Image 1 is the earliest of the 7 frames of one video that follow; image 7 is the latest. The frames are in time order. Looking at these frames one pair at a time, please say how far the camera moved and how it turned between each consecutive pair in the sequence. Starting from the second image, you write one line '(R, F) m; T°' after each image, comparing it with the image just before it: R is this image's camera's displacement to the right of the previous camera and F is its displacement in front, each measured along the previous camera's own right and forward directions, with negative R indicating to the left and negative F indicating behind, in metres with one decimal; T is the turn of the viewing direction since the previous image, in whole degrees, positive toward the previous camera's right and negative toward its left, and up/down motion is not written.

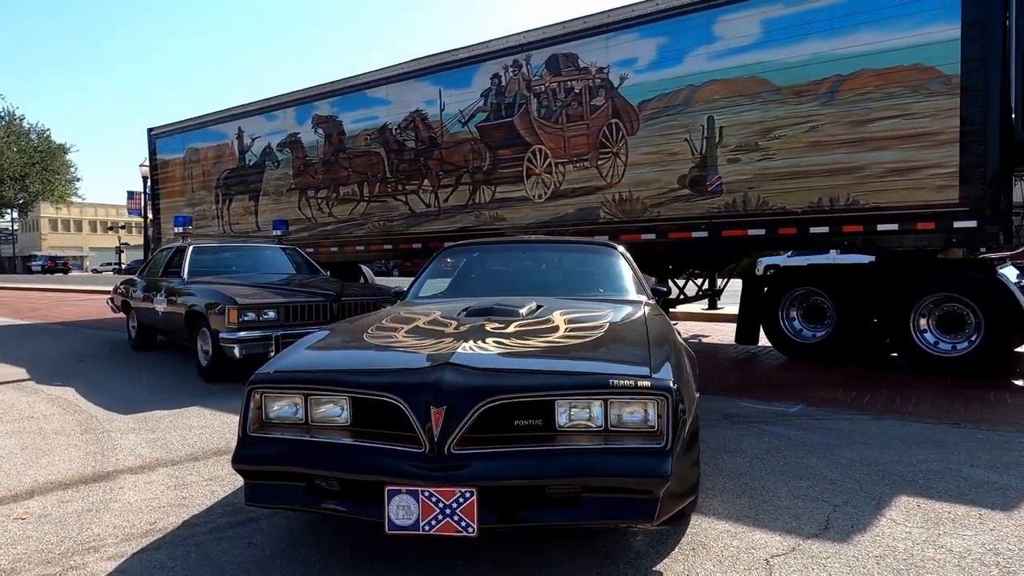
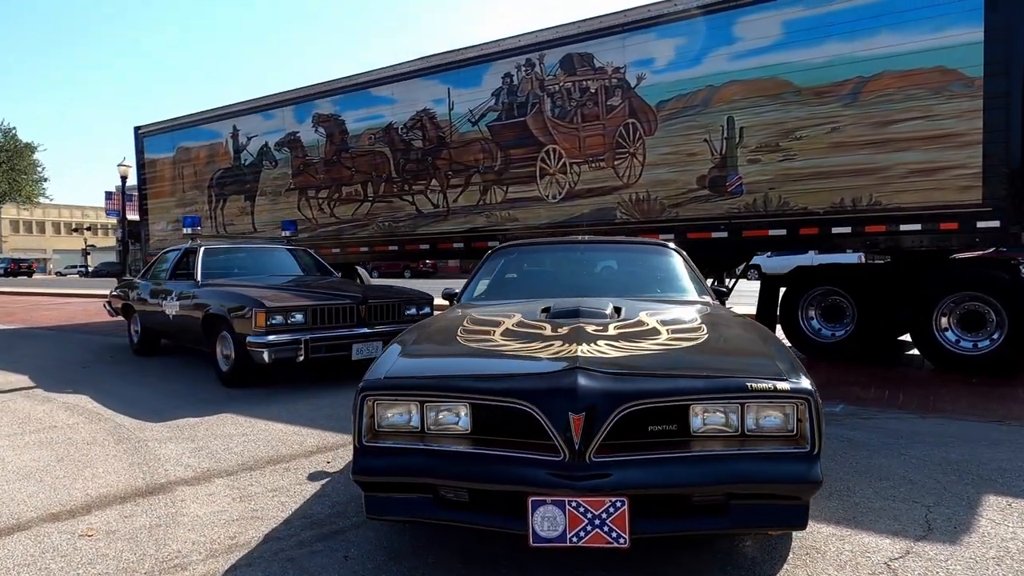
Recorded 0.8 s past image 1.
(-0.6, +0.1) m; +2°
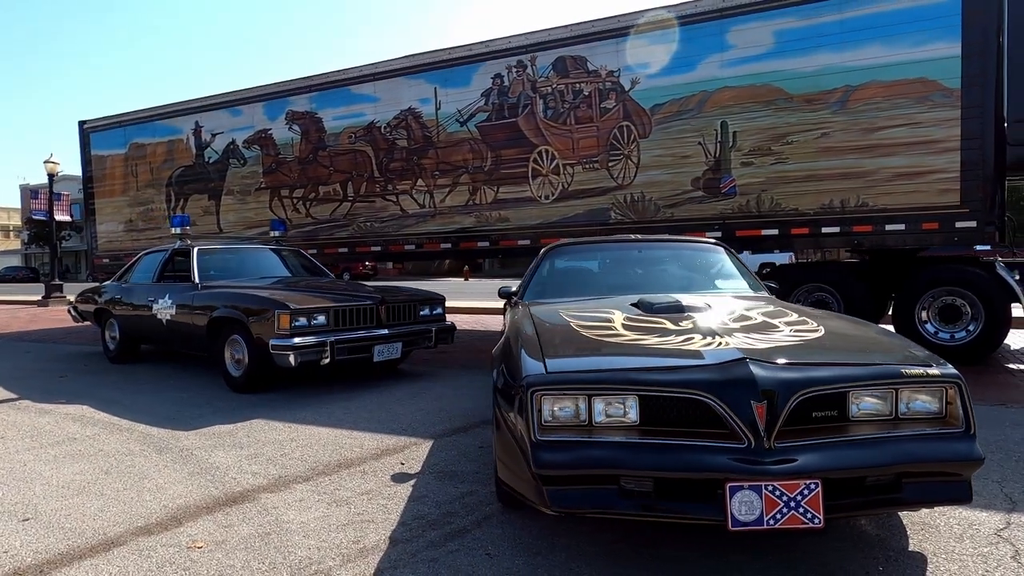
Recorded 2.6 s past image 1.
(-0.9, 0.0) m; +6°
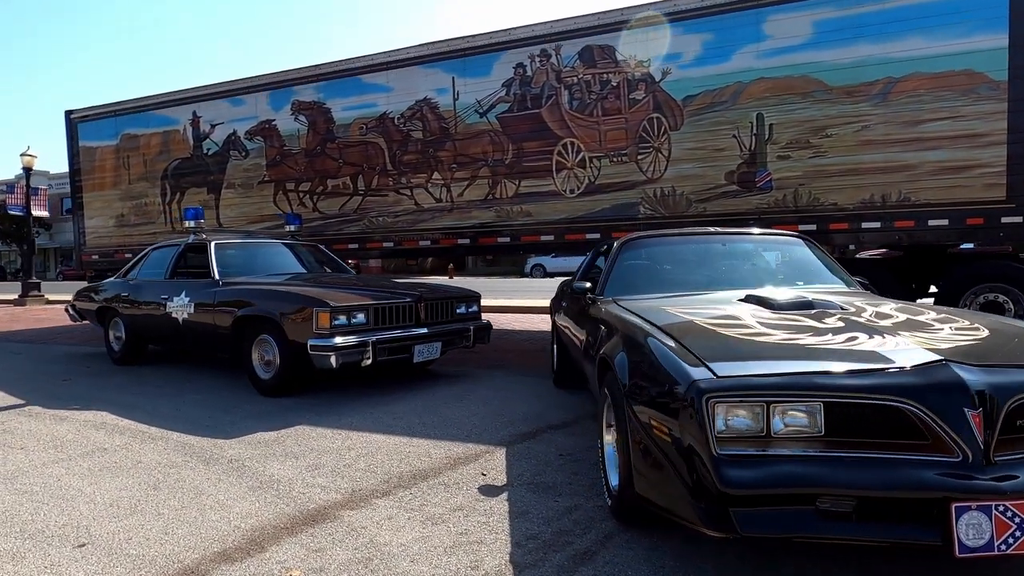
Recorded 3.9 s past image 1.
(-0.7, +0.3) m; +2°
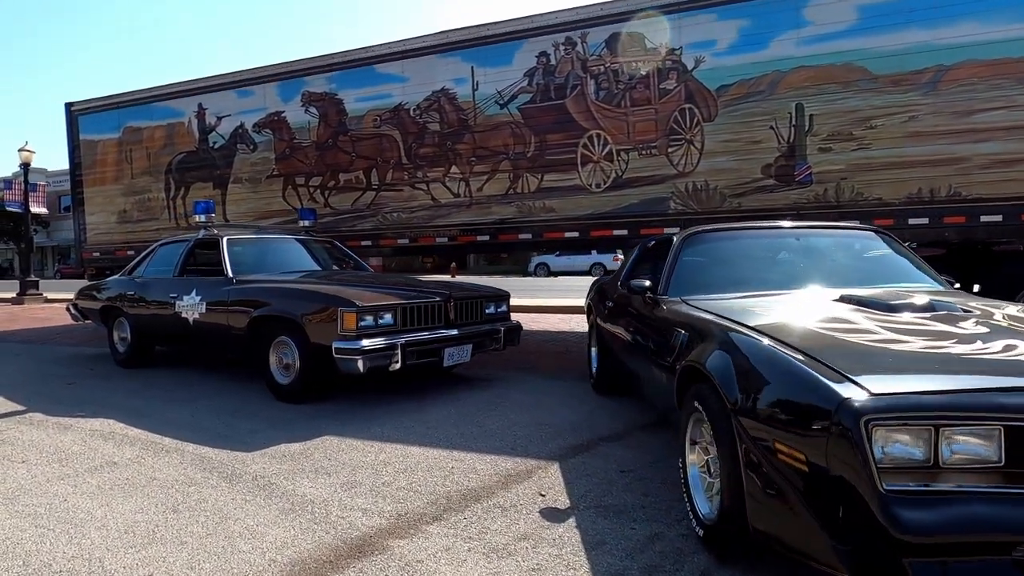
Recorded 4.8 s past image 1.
(-0.3, +0.4) m; 0°
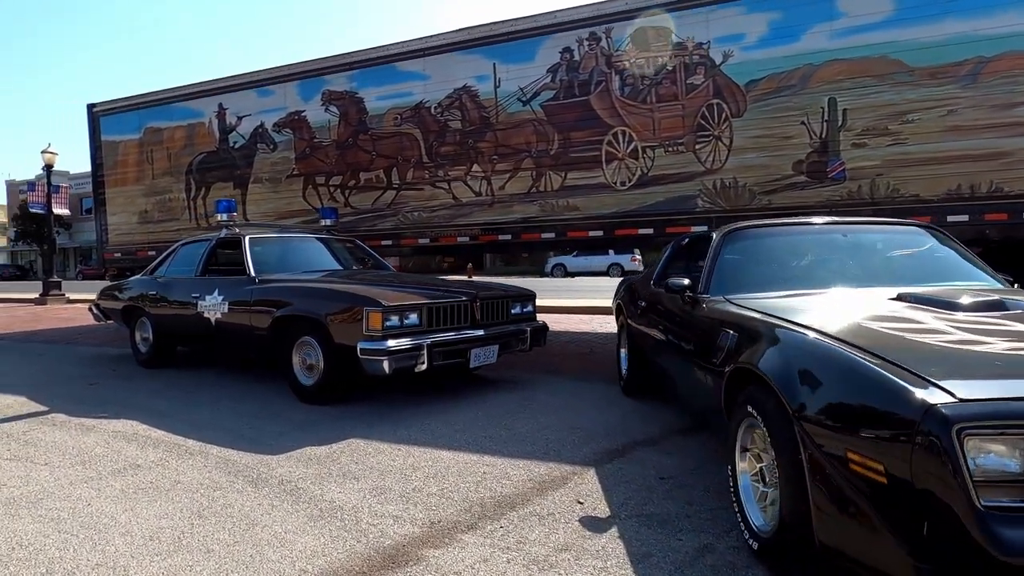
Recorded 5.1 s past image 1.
(-0.1, +0.1) m; -1°
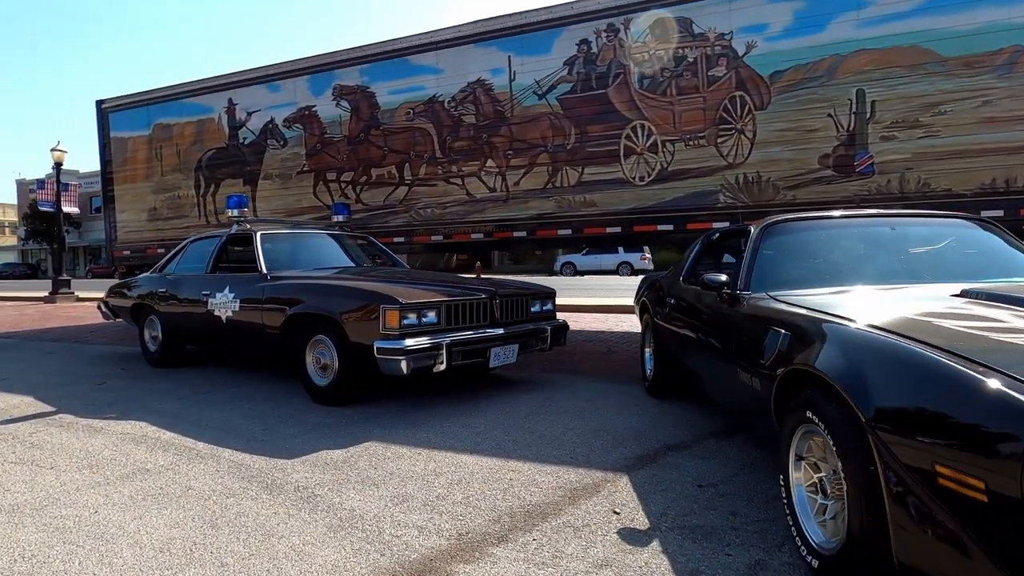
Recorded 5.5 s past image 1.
(-0.1, +0.2) m; -1°
